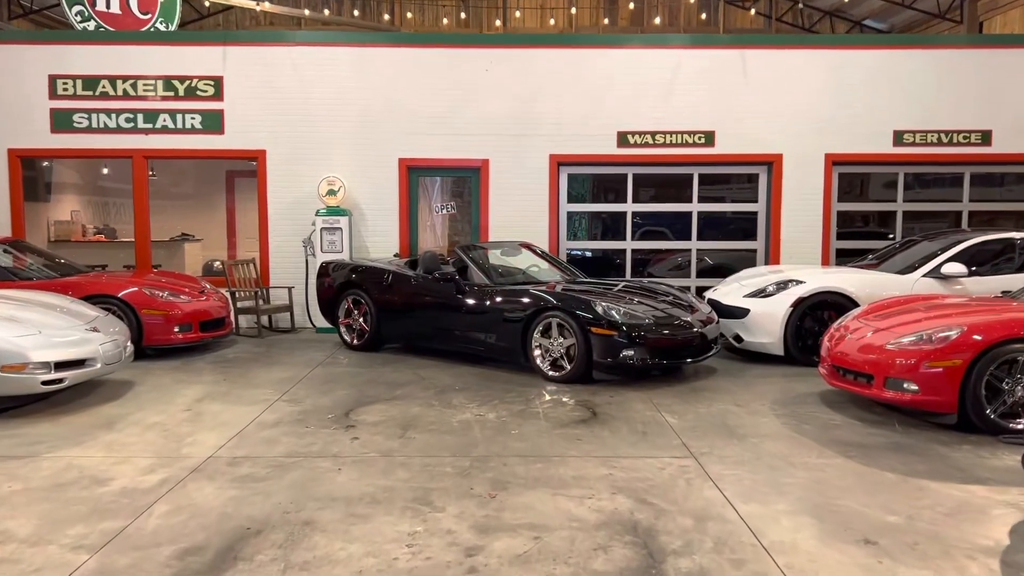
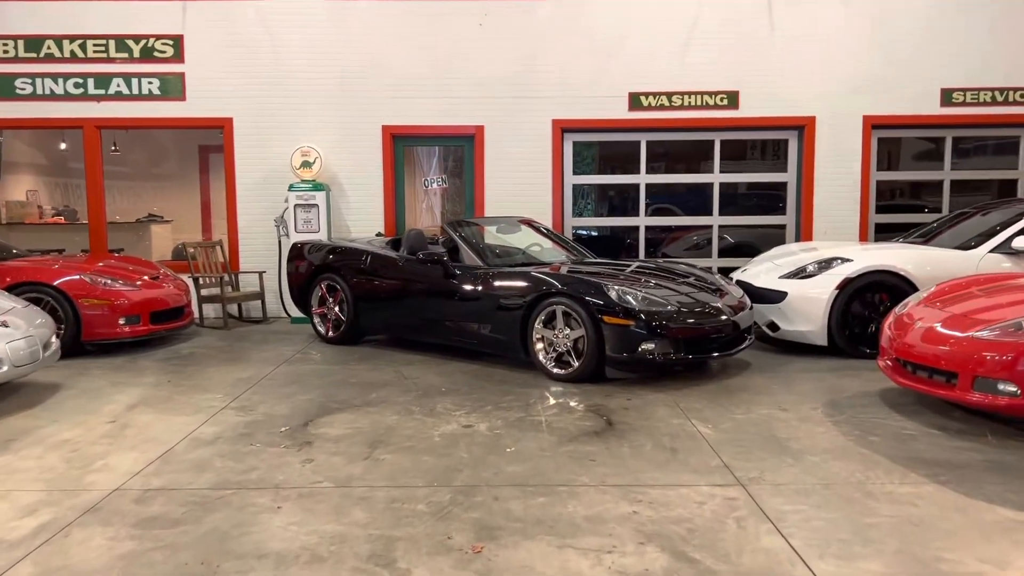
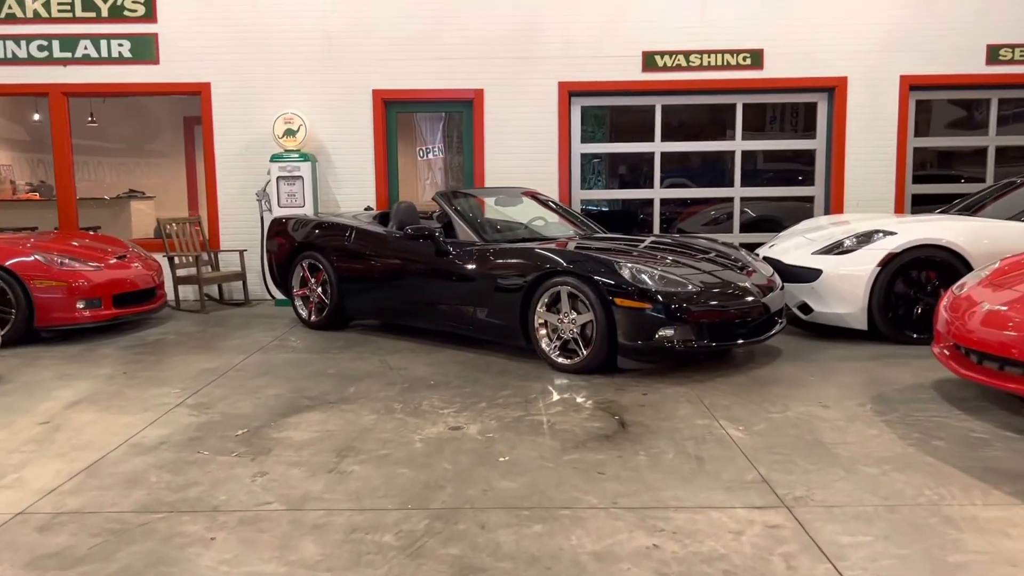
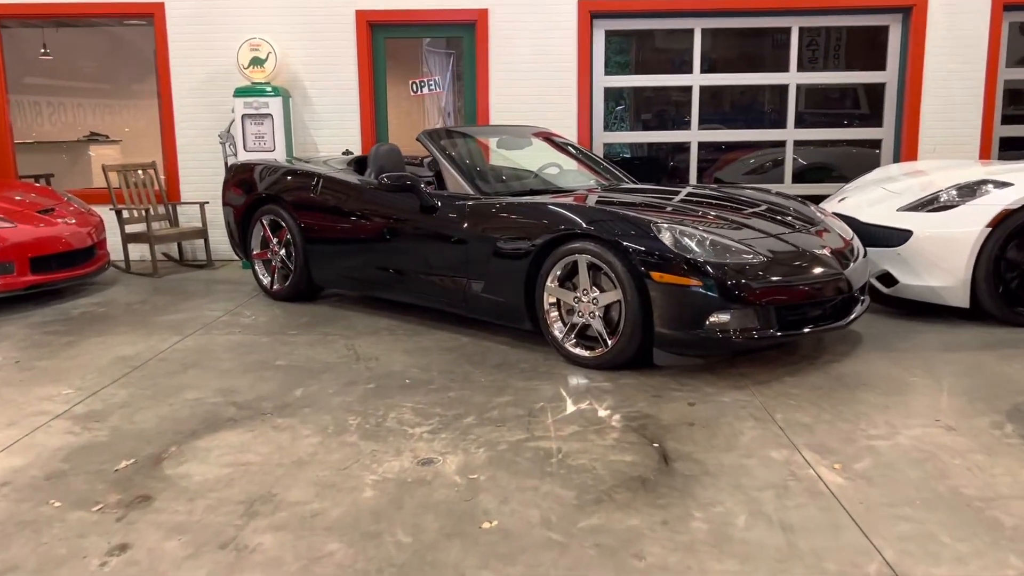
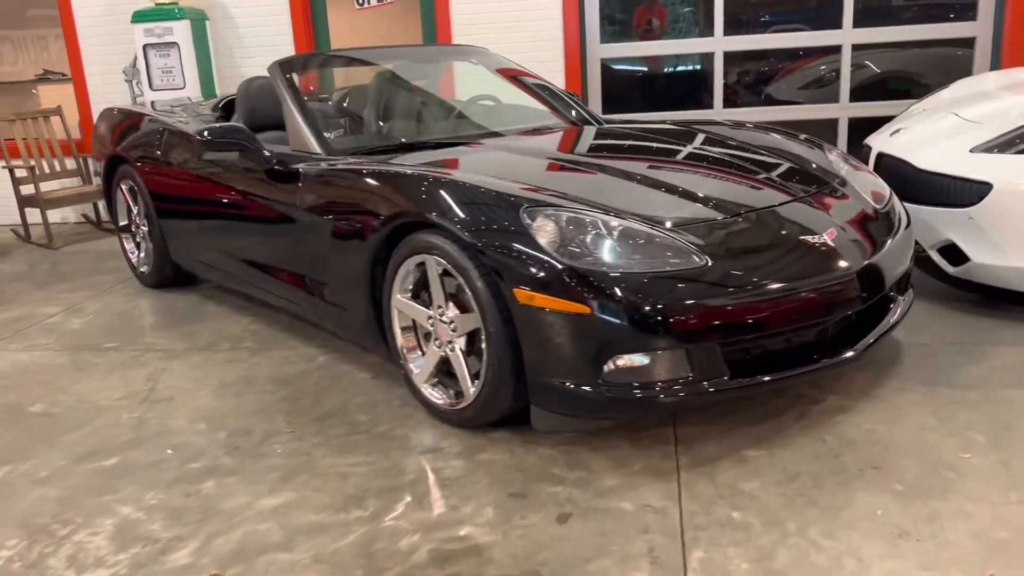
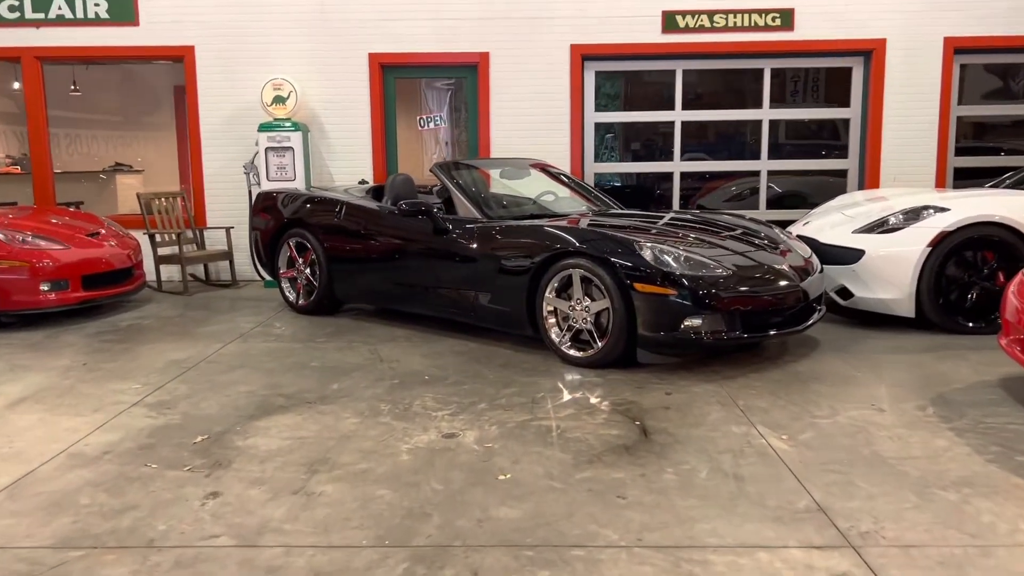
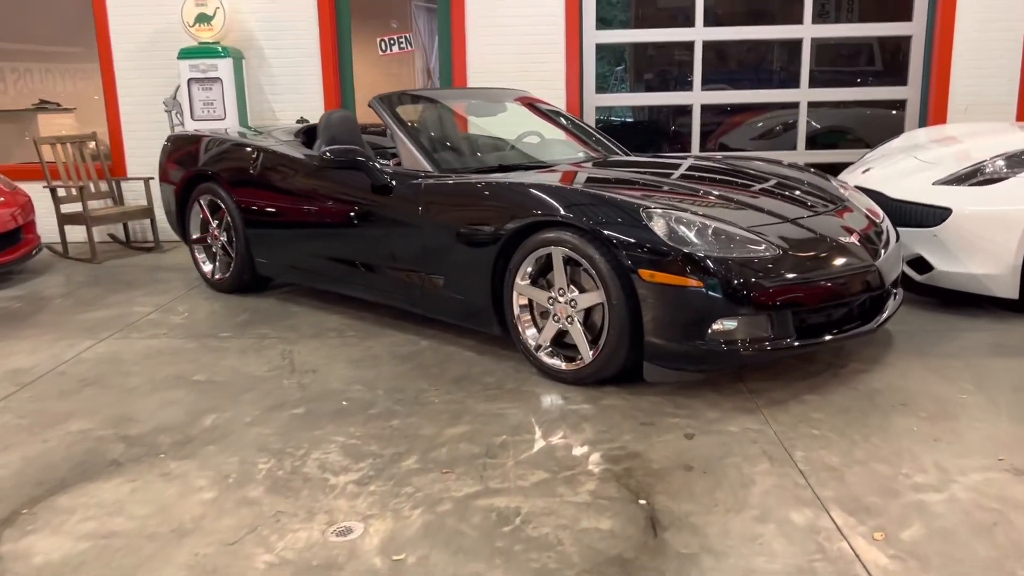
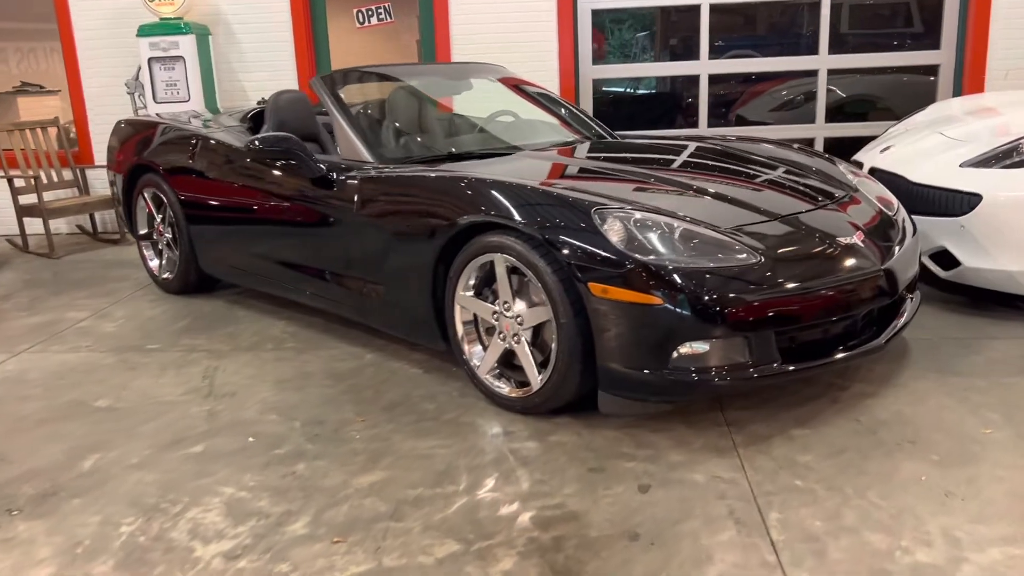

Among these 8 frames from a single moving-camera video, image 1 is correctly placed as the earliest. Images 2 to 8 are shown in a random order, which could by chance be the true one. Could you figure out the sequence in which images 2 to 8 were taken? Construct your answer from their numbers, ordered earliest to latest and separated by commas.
2, 3, 6, 4, 7, 8, 5
